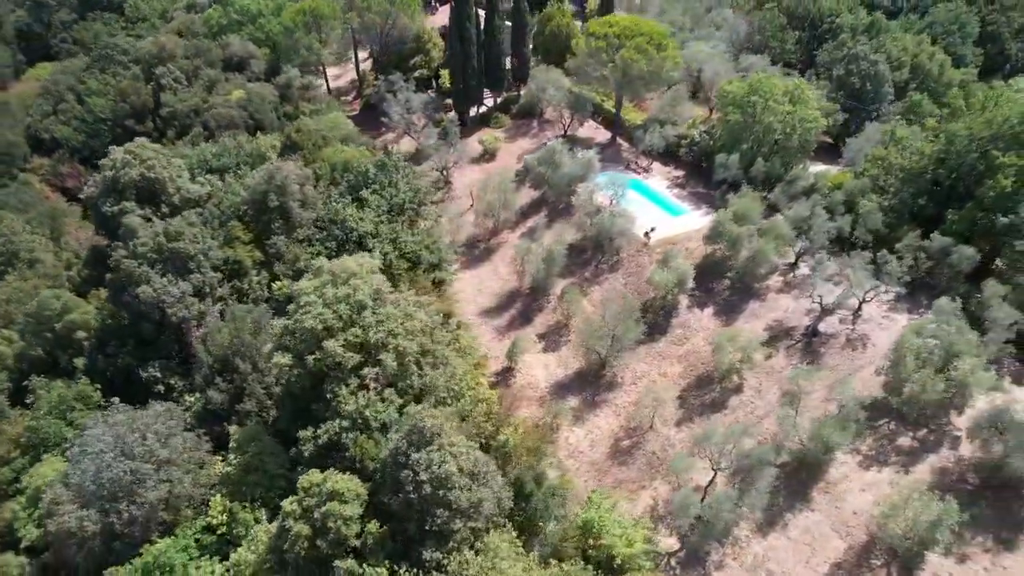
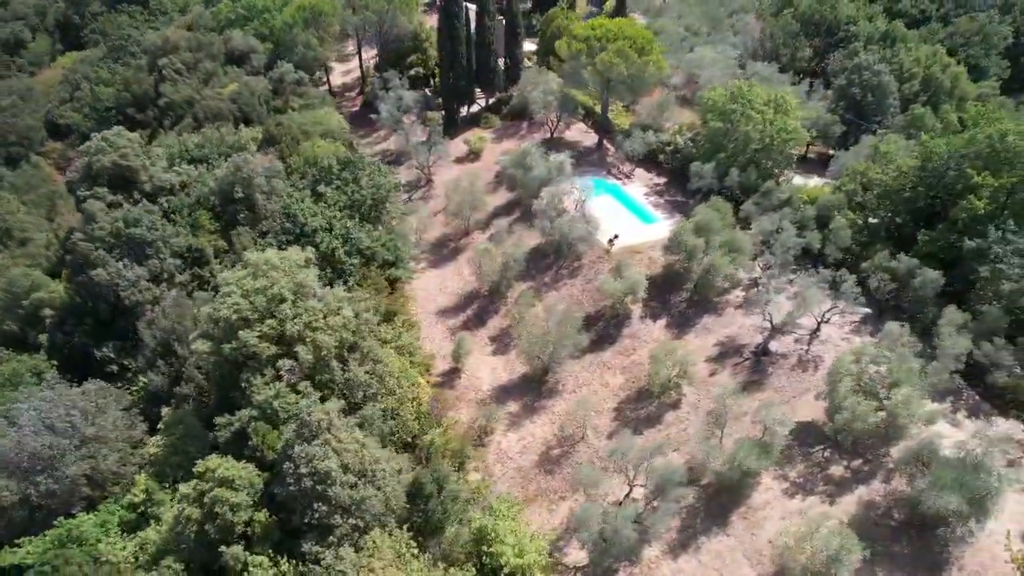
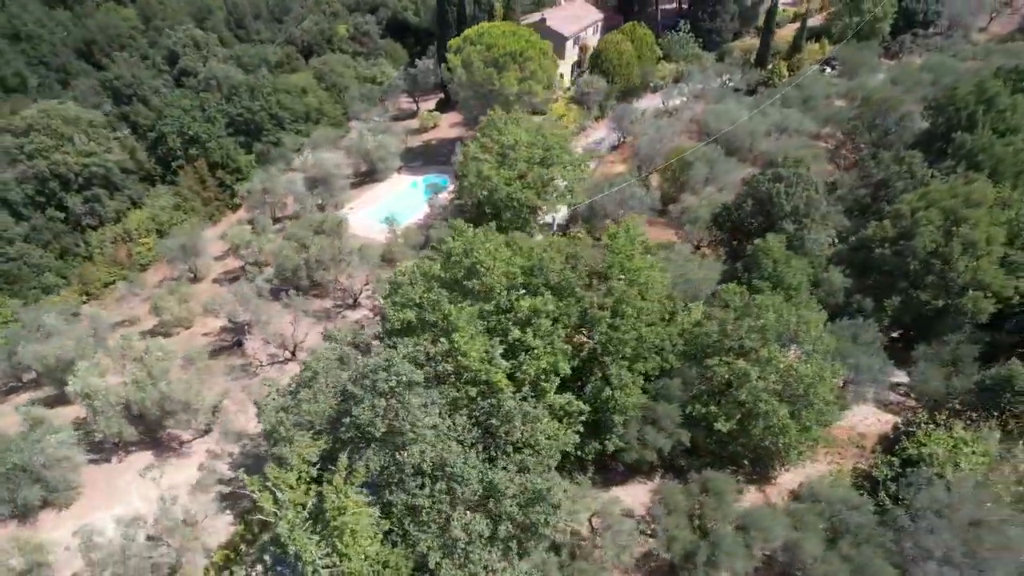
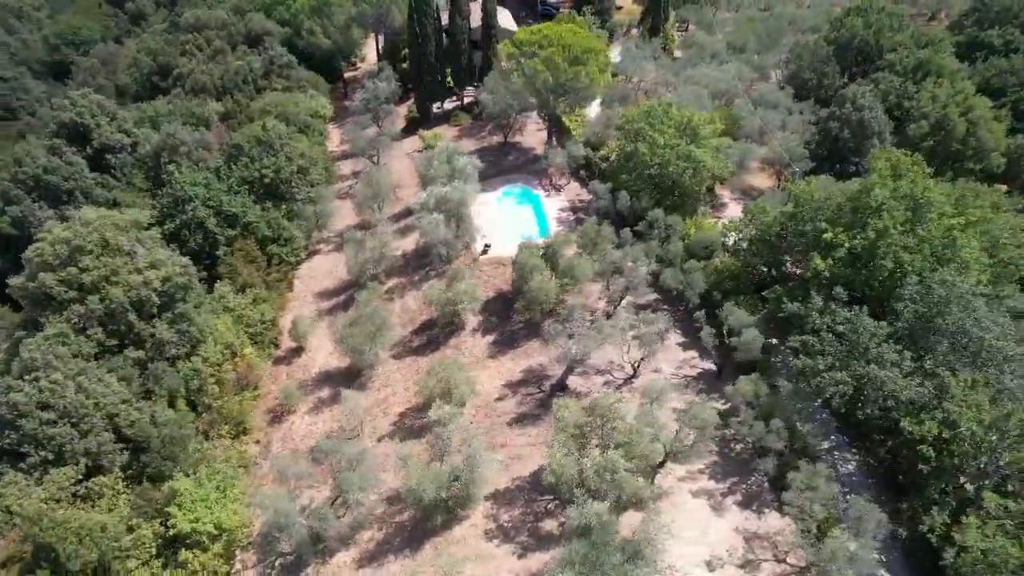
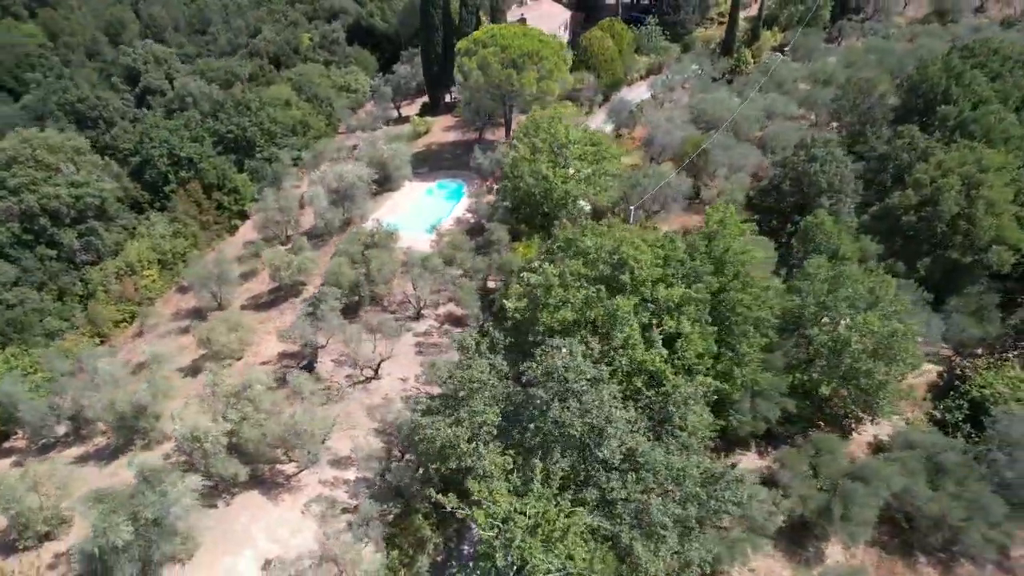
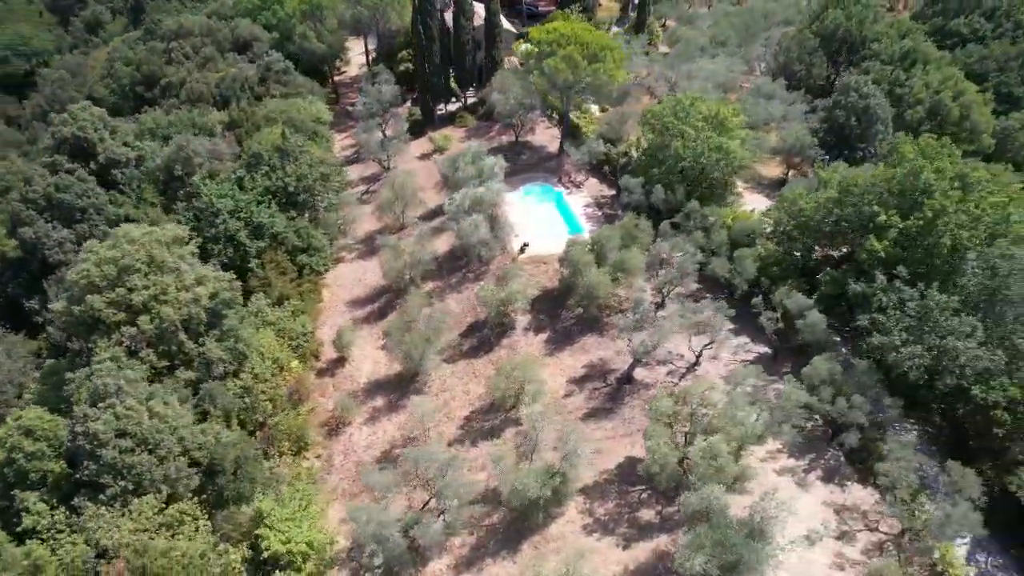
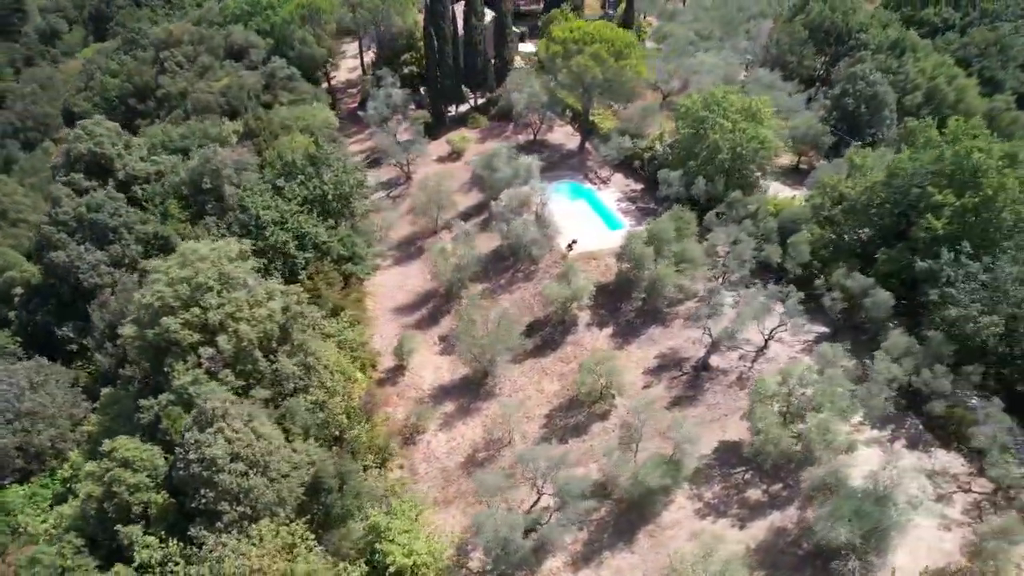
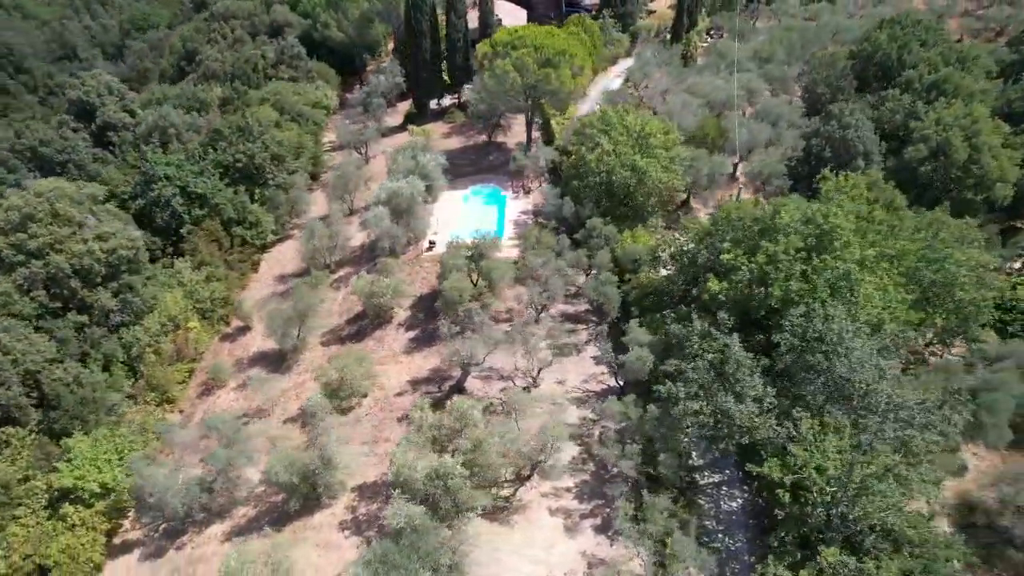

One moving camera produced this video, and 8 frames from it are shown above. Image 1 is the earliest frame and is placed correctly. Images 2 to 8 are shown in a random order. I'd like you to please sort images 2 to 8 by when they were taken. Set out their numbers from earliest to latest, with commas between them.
2, 7, 6, 4, 8, 5, 3
